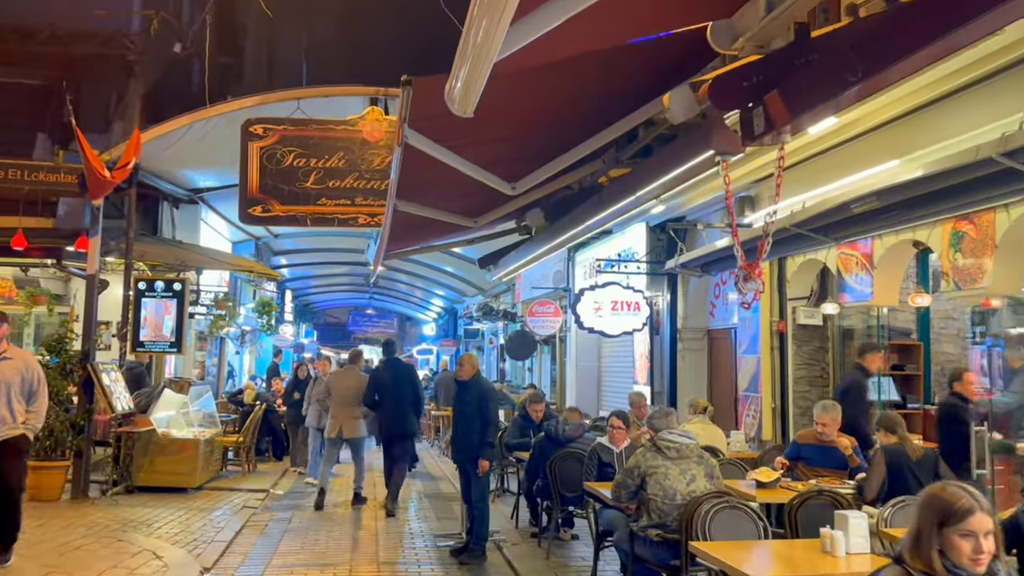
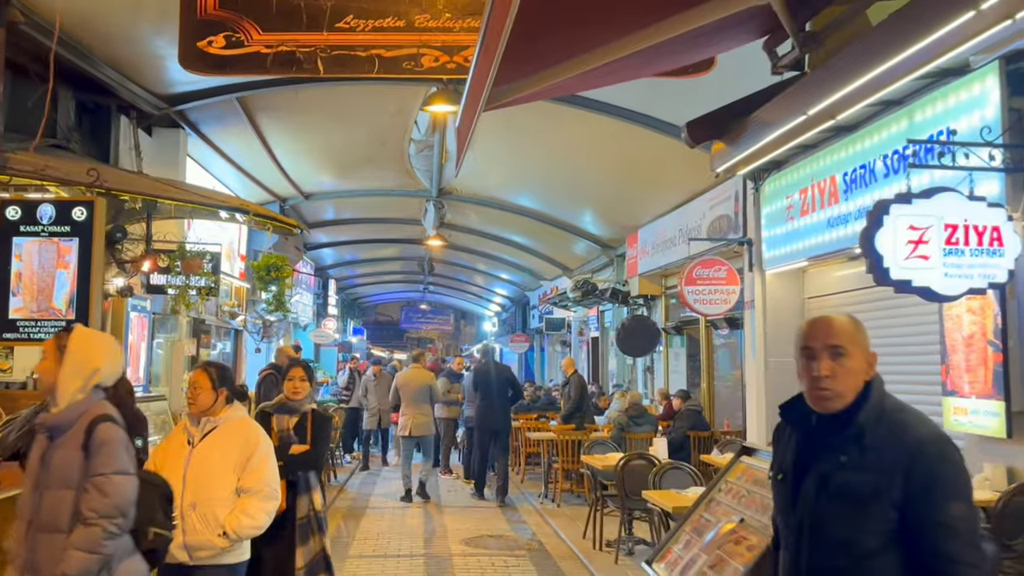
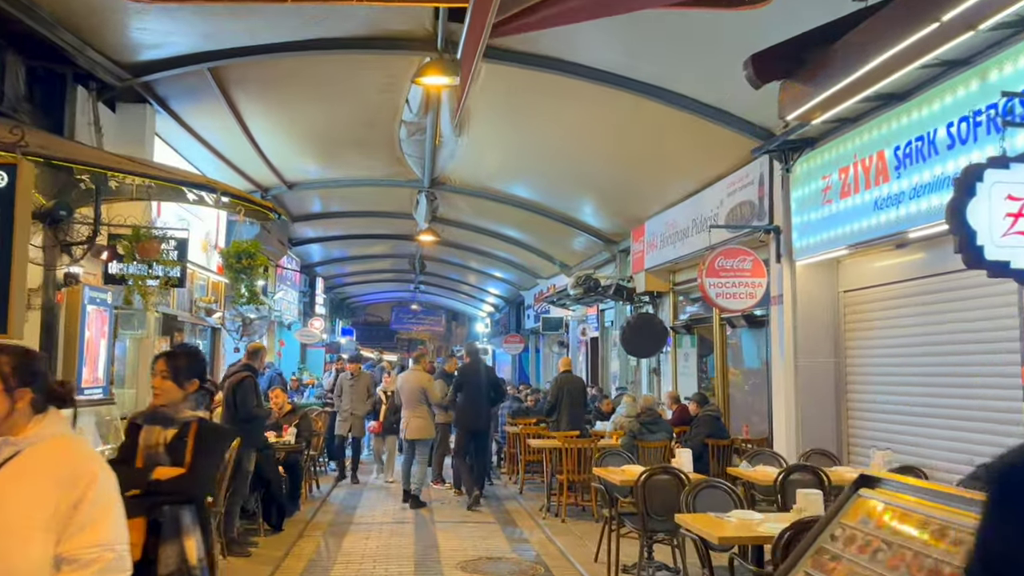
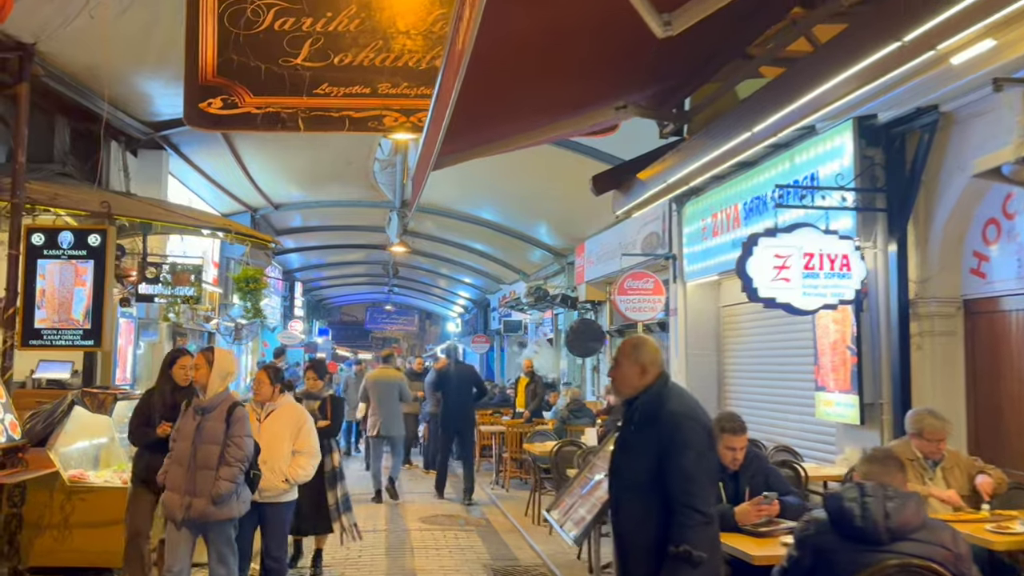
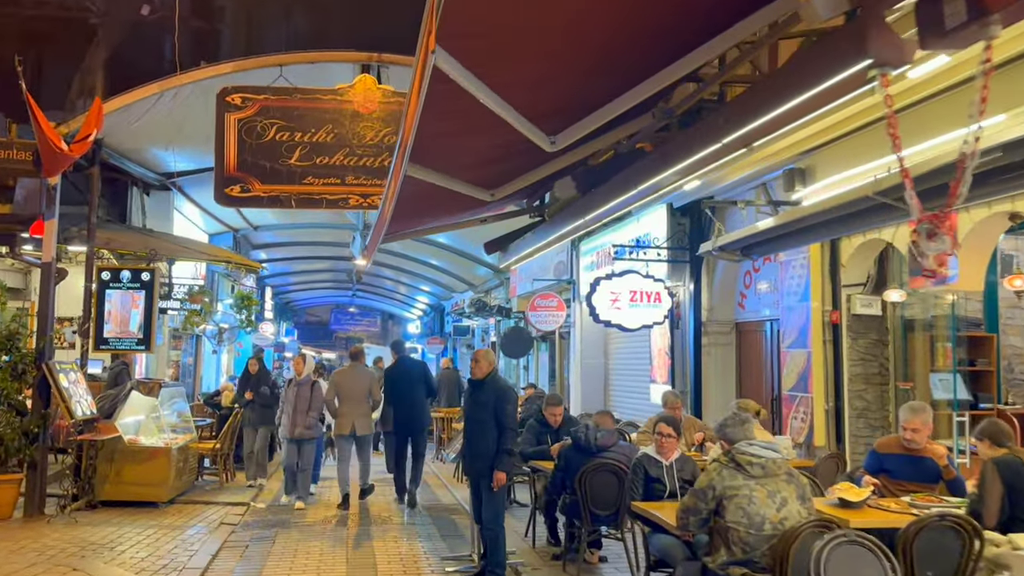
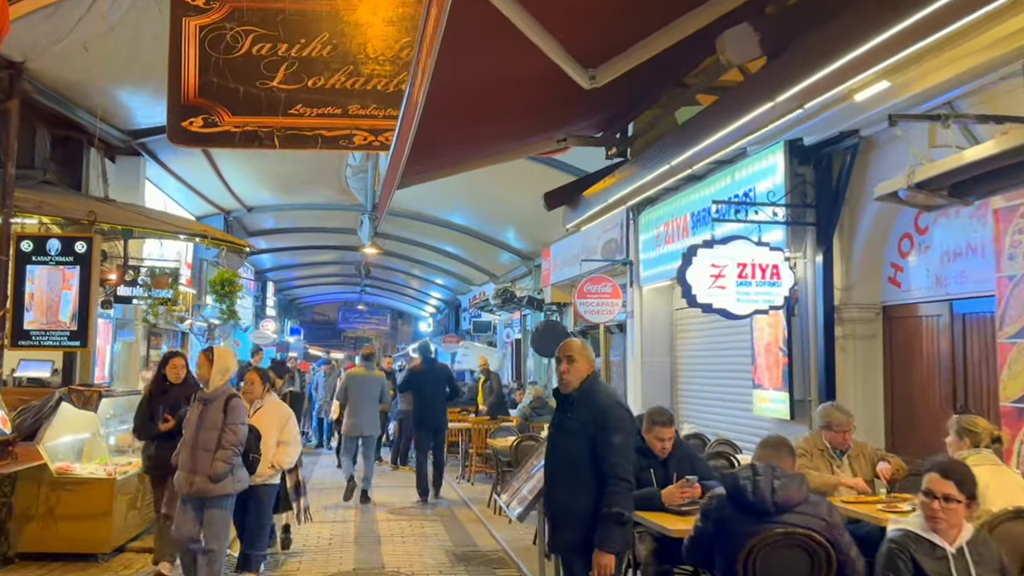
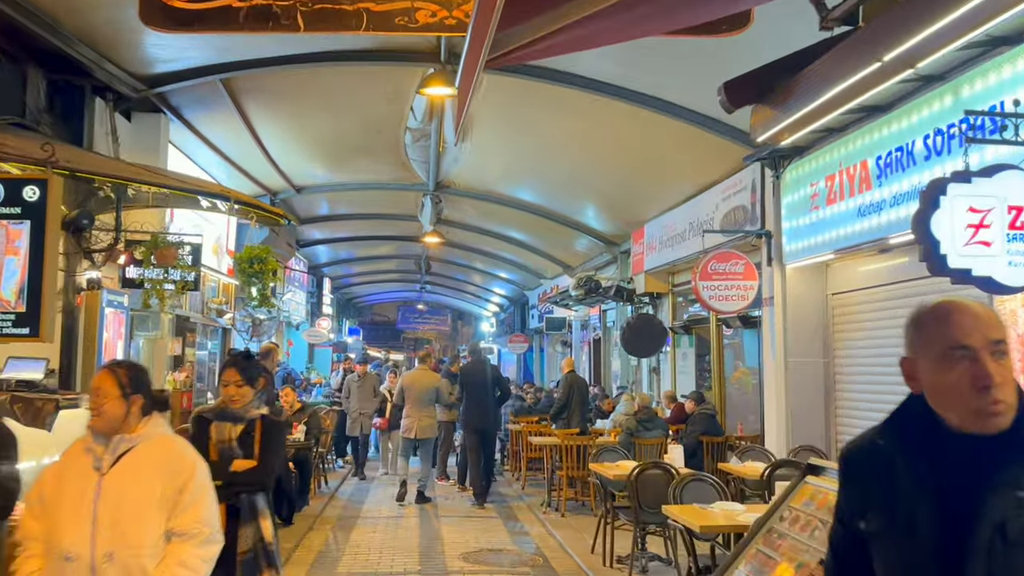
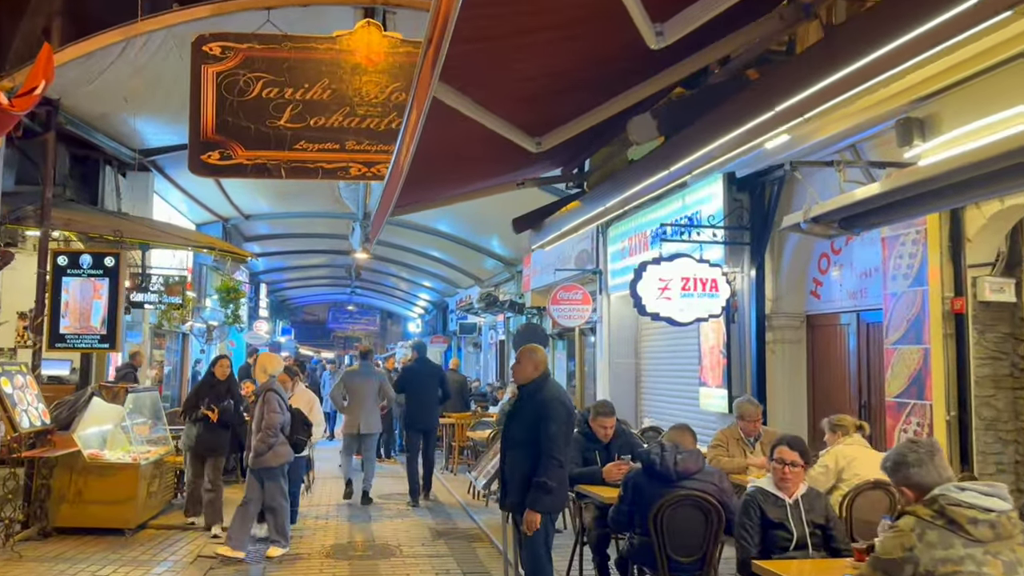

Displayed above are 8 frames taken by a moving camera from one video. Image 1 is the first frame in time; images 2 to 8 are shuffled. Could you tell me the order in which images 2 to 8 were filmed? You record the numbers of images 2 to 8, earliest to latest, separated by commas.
5, 8, 6, 4, 2, 7, 3
